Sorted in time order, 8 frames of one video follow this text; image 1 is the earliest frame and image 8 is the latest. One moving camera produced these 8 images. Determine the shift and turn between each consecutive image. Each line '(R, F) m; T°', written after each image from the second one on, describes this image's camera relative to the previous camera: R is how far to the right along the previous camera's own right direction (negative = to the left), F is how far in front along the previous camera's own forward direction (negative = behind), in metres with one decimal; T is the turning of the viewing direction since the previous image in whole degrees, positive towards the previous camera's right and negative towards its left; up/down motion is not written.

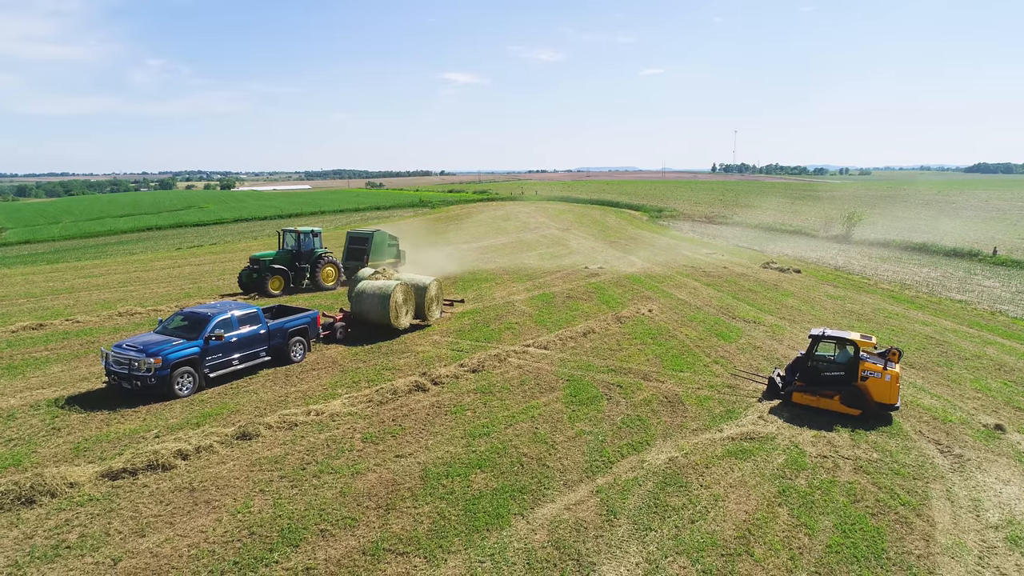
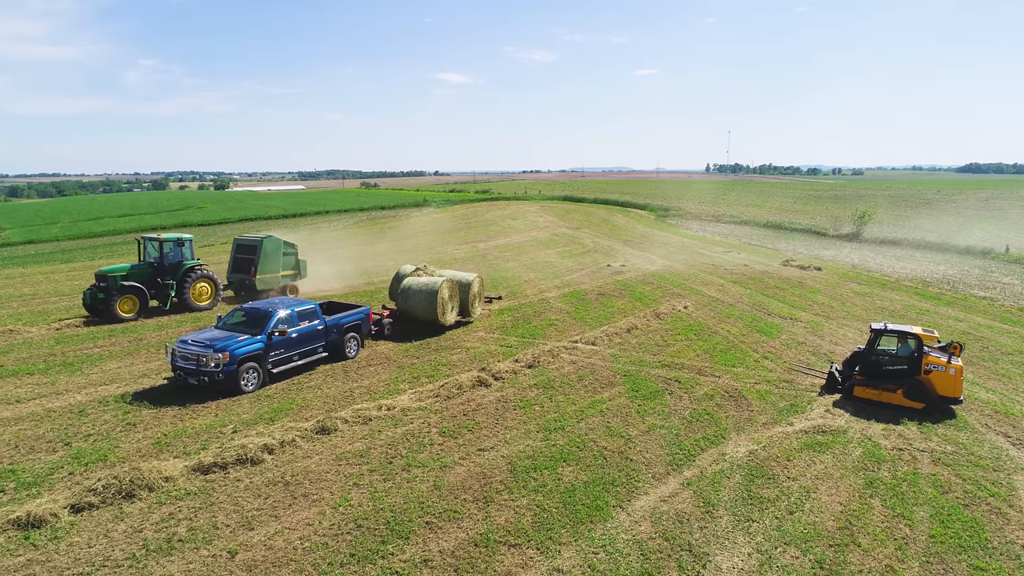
(-1.2, 0.0) m; 0°
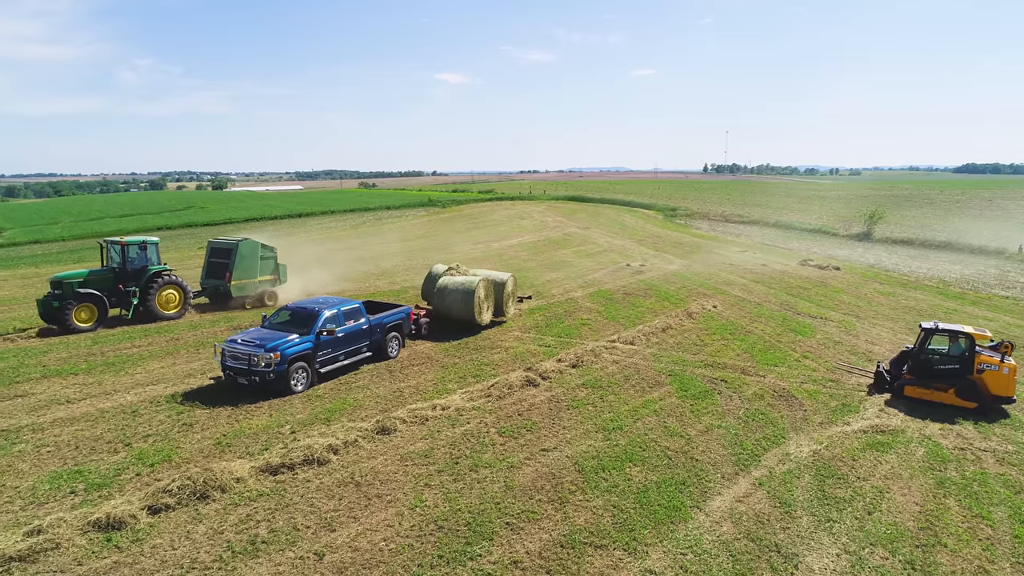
(-0.9, +0.1) m; 0°
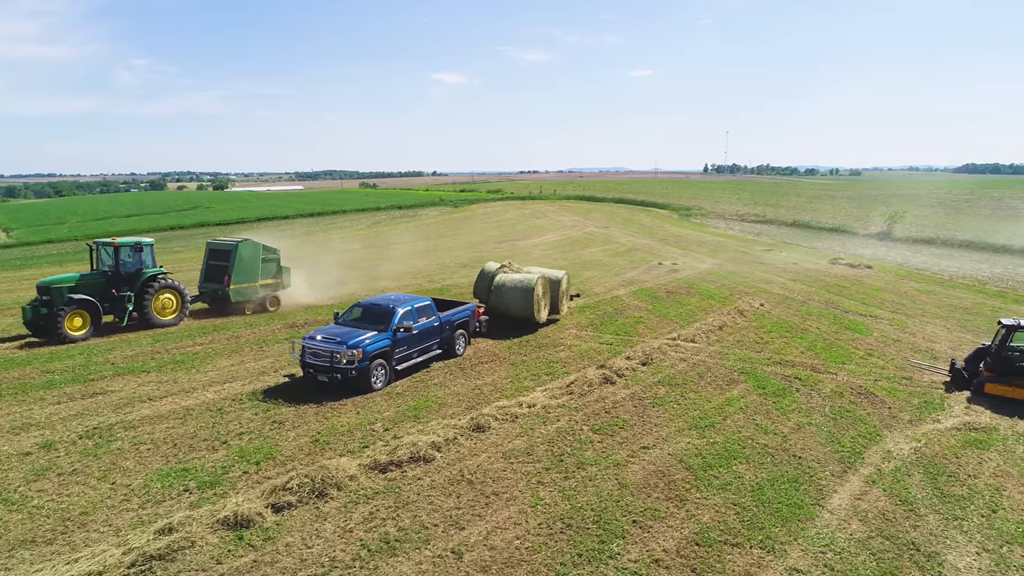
(-1.3, +0.1) m; 0°
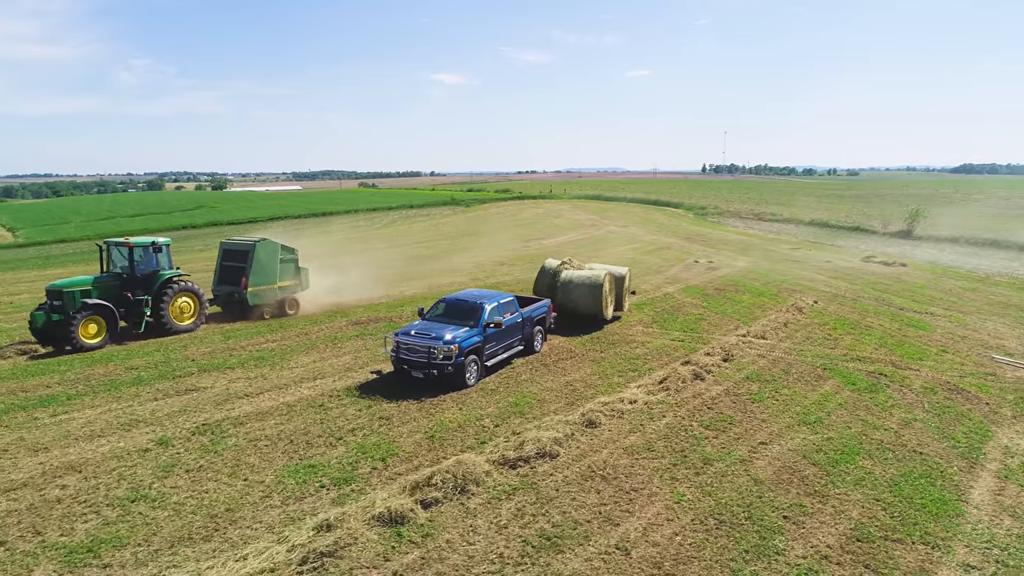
(-1.5, +0.1) m; 0°
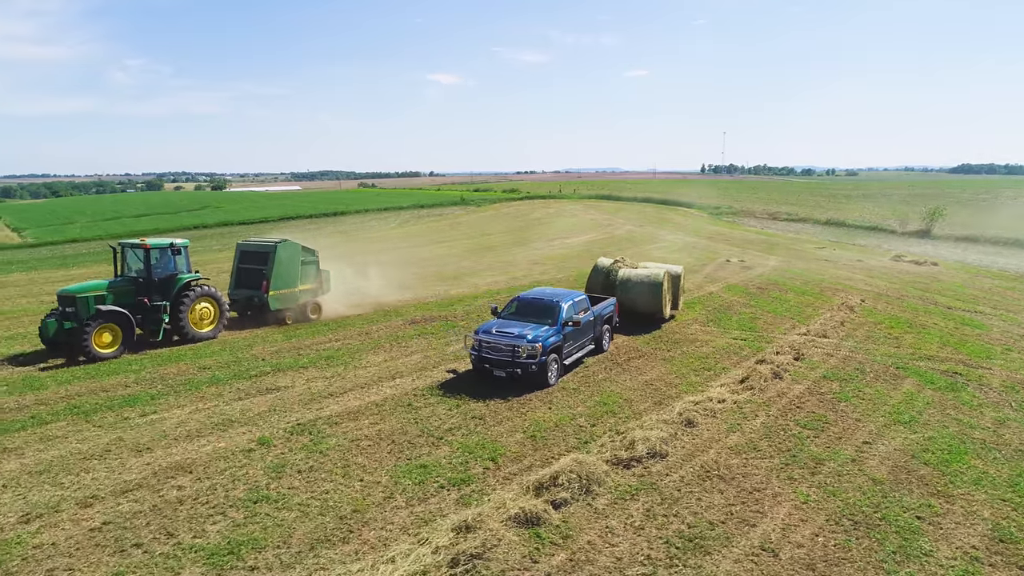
(-1.3, +0.1) m; 0°
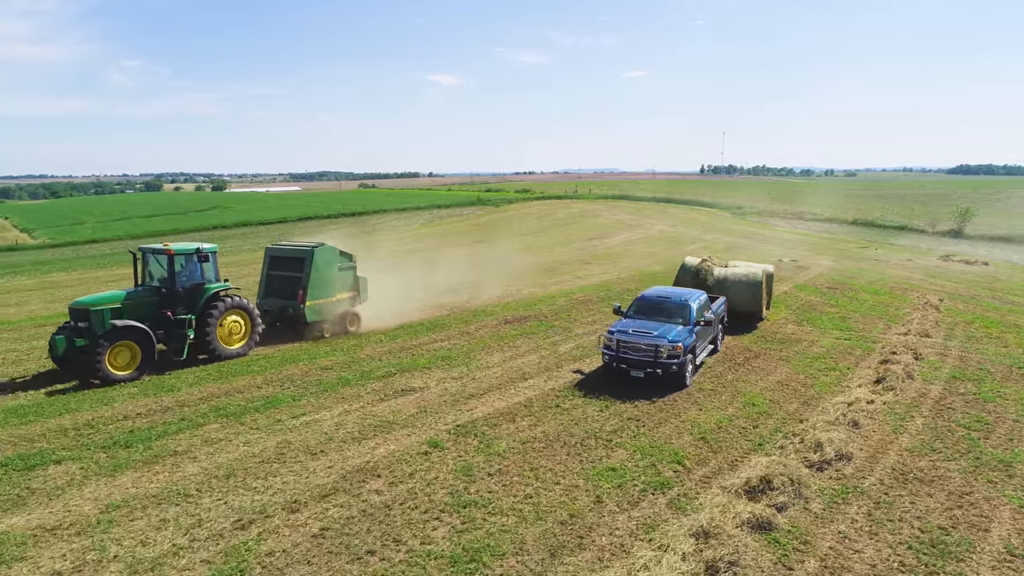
(-2.1, +0.2) m; 0°
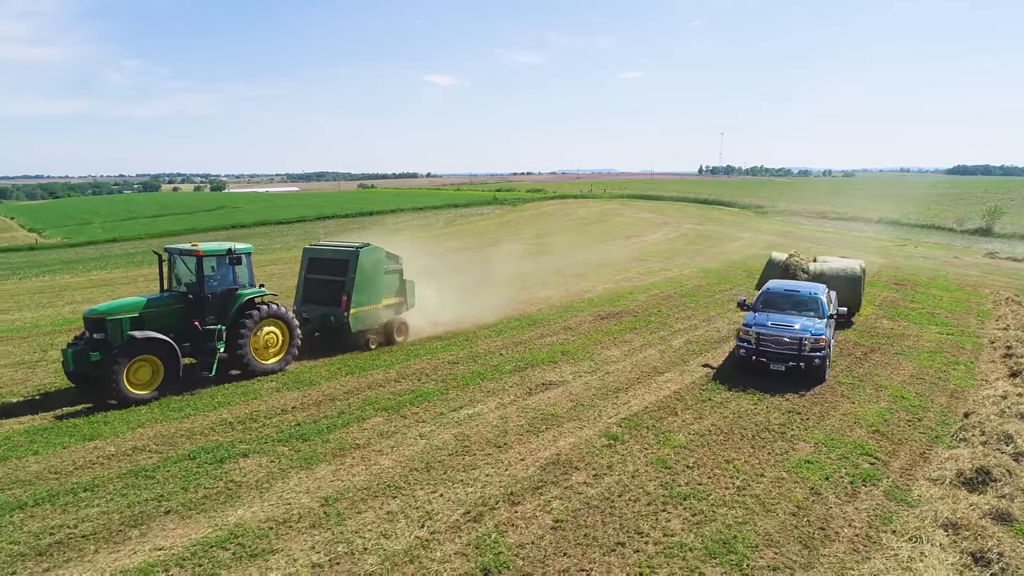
(-2.1, +0.1) m; 0°
